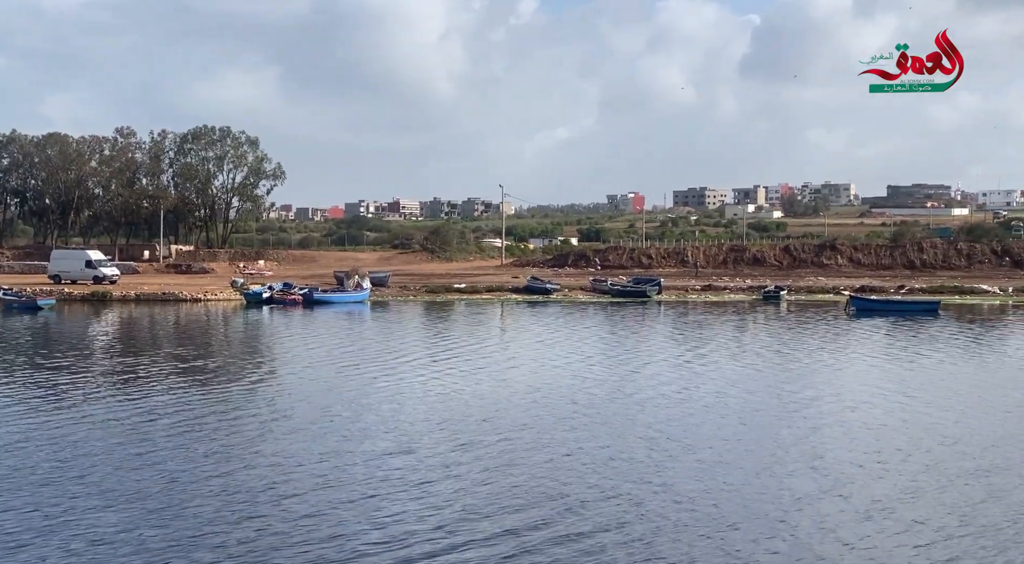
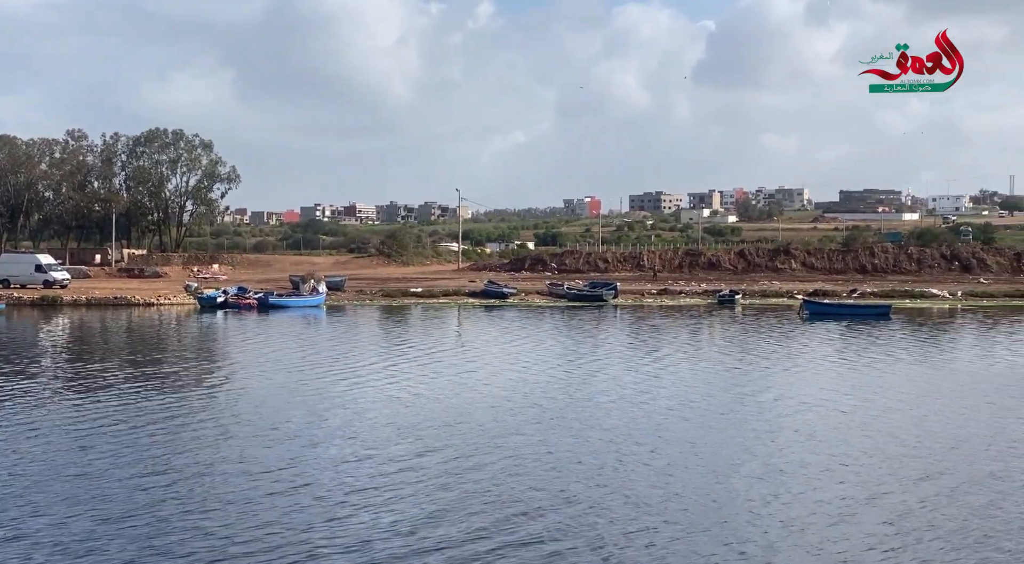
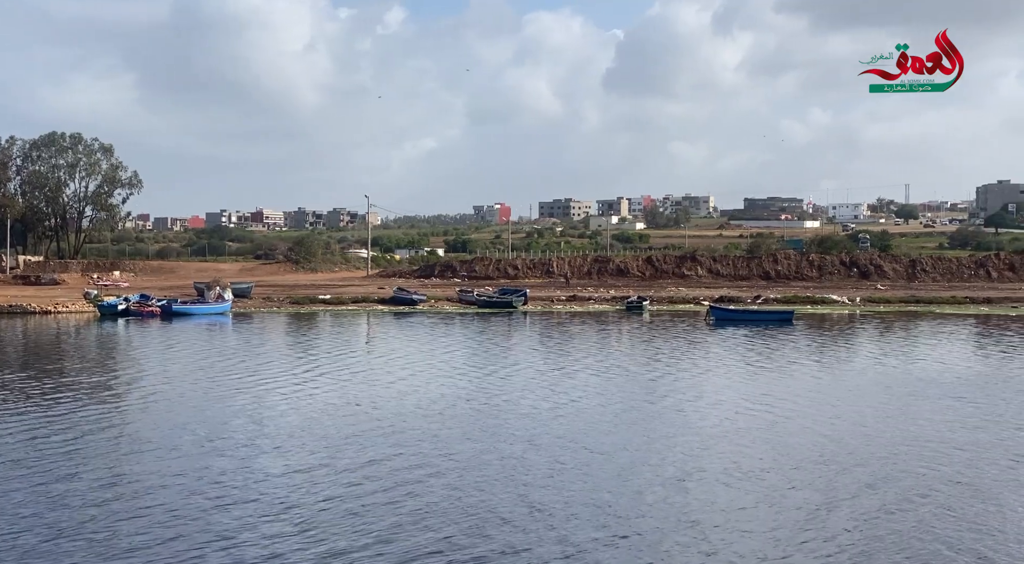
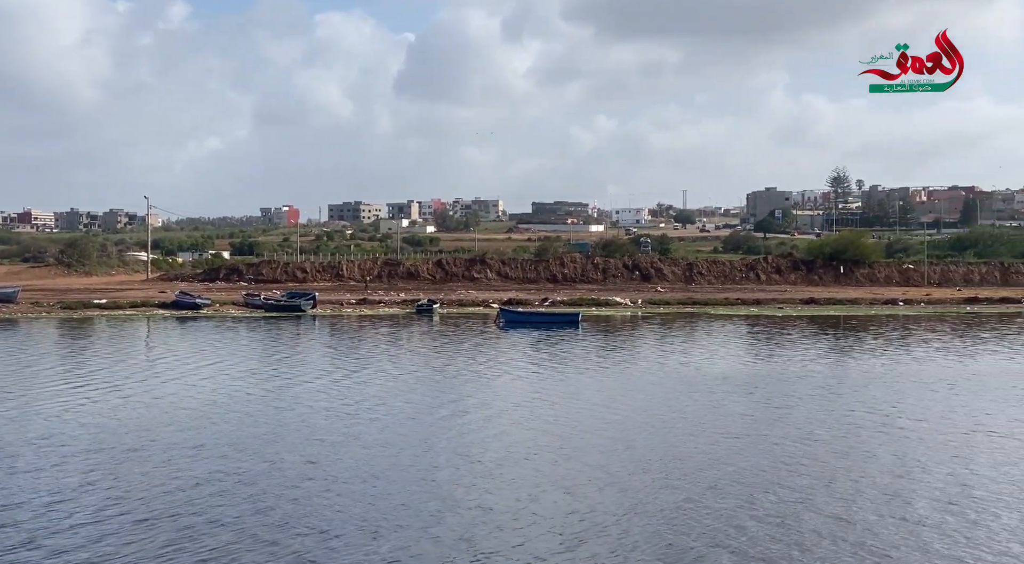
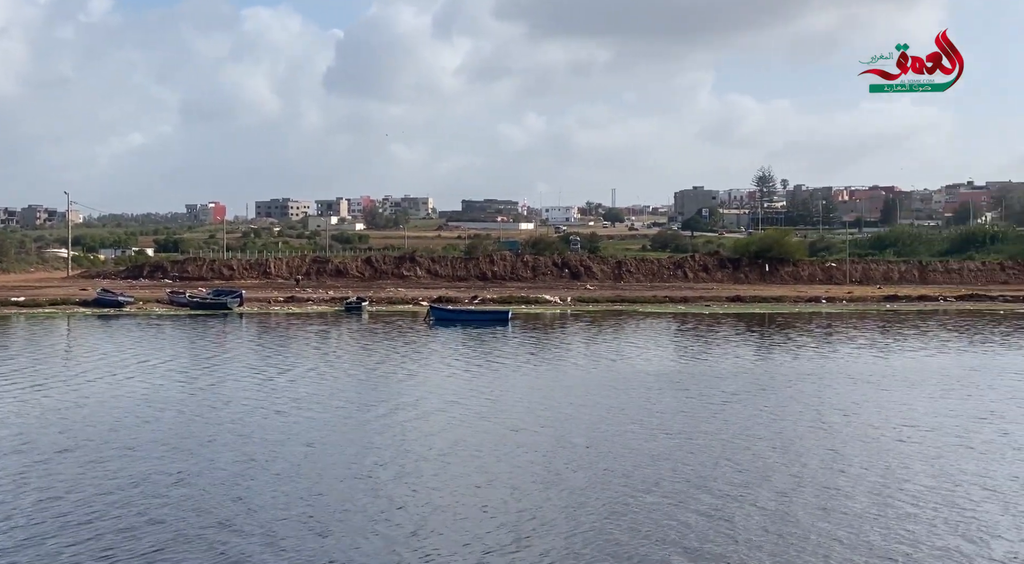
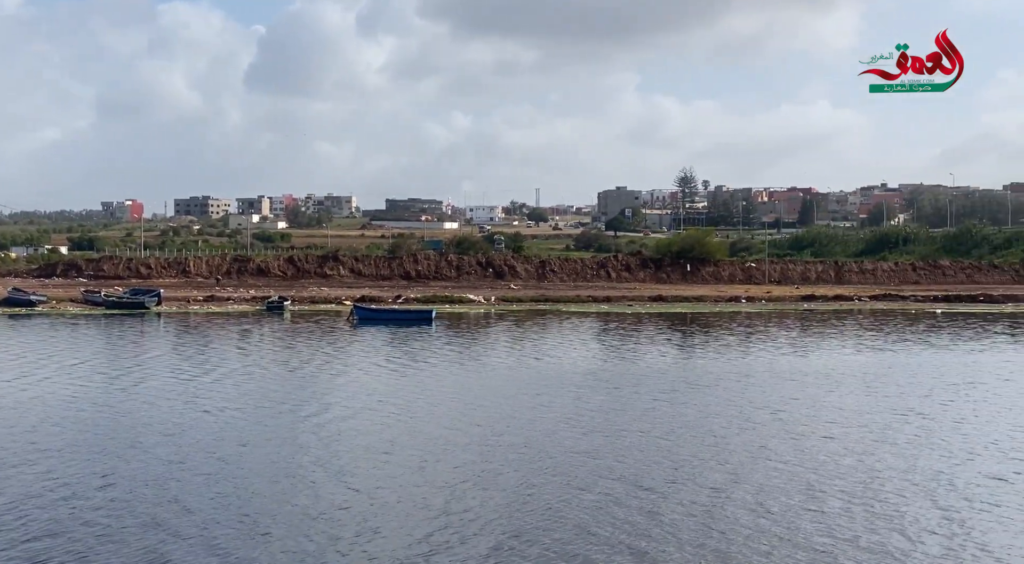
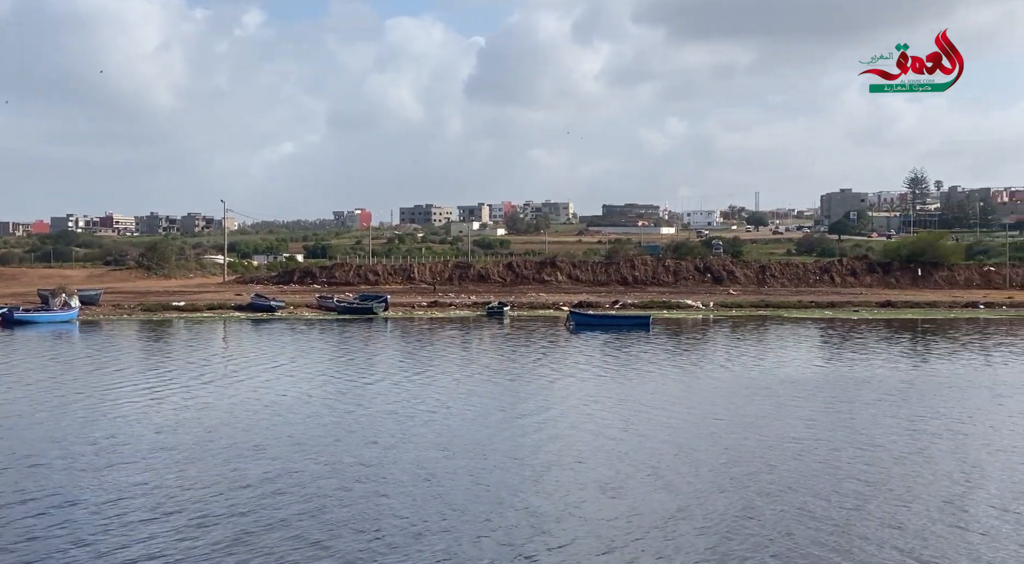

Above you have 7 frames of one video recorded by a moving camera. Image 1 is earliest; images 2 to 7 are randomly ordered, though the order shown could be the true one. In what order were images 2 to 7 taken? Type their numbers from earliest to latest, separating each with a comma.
2, 3, 7, 4, 5, 6
